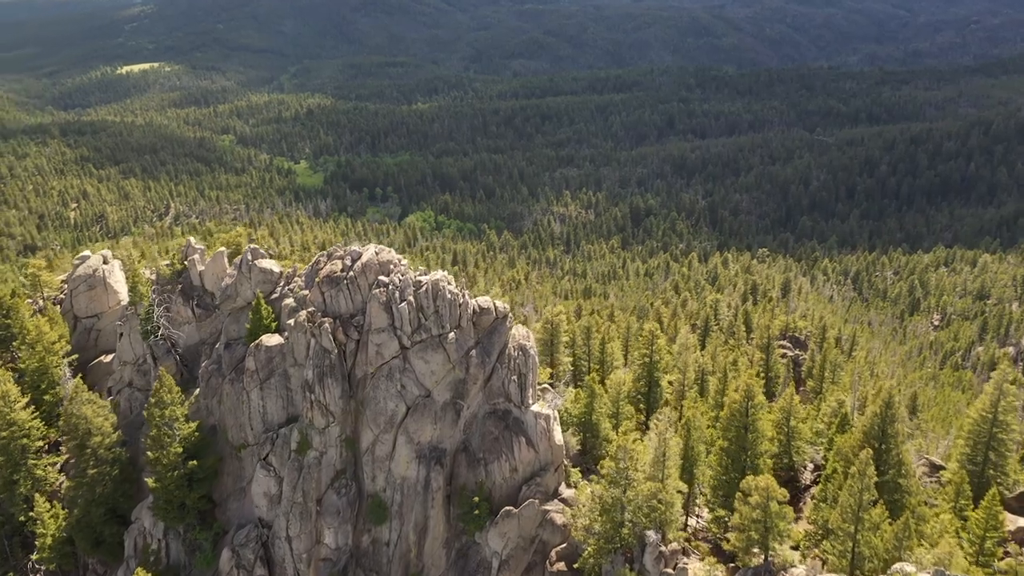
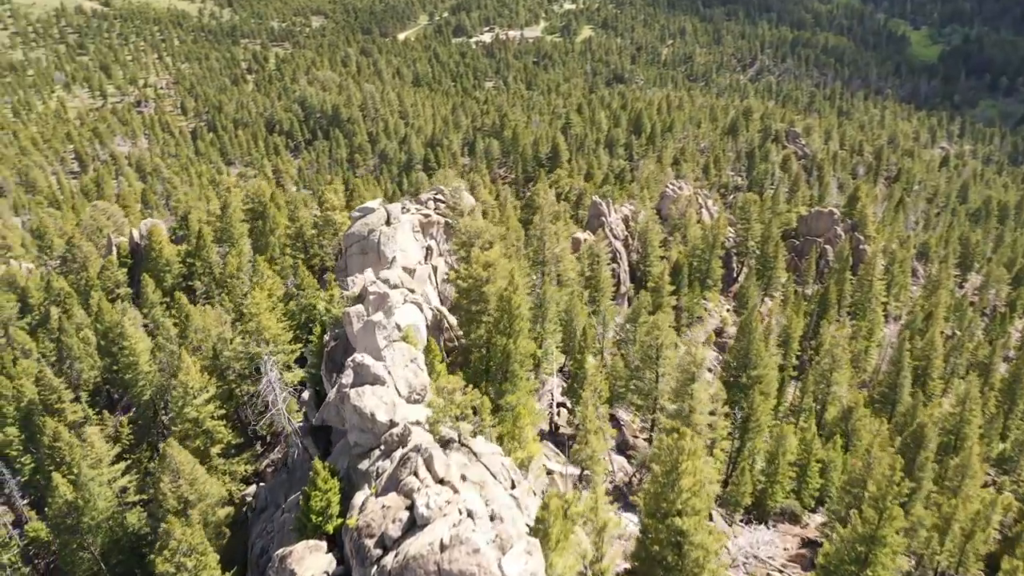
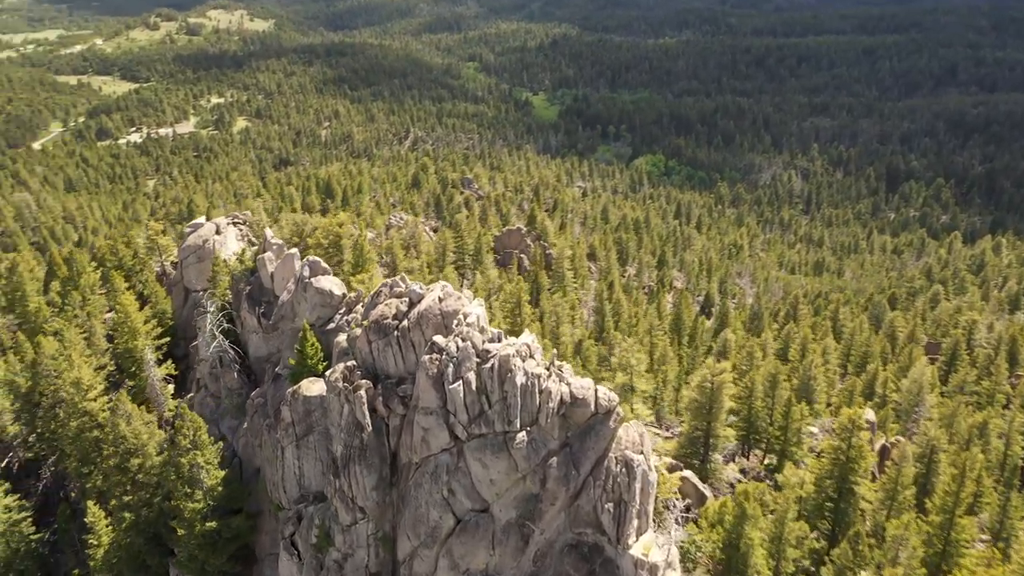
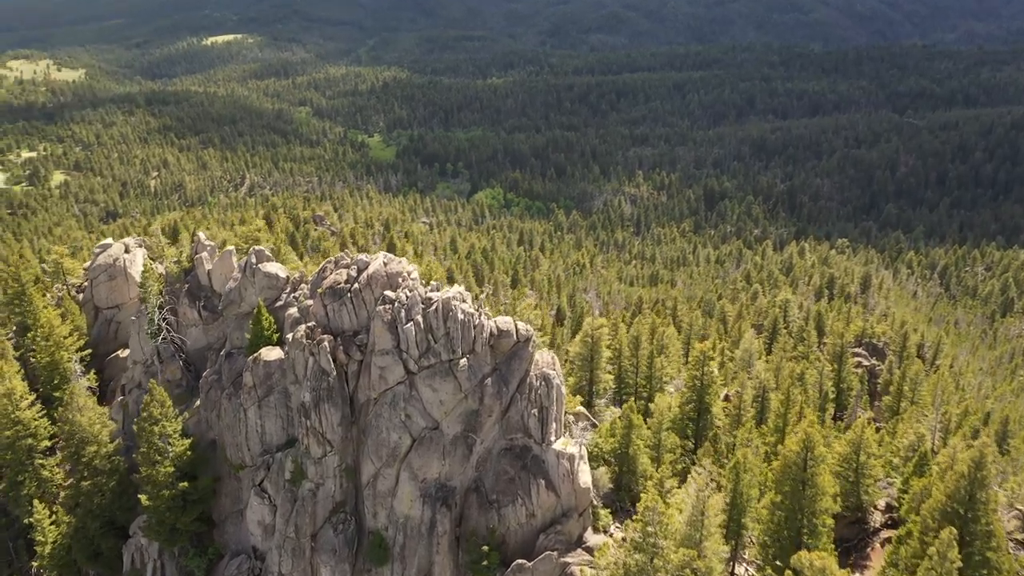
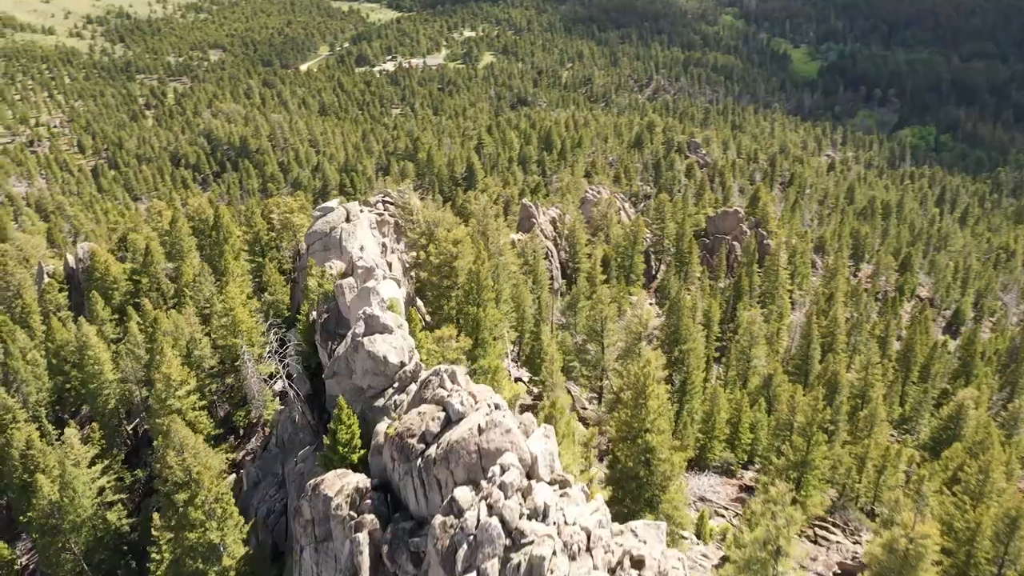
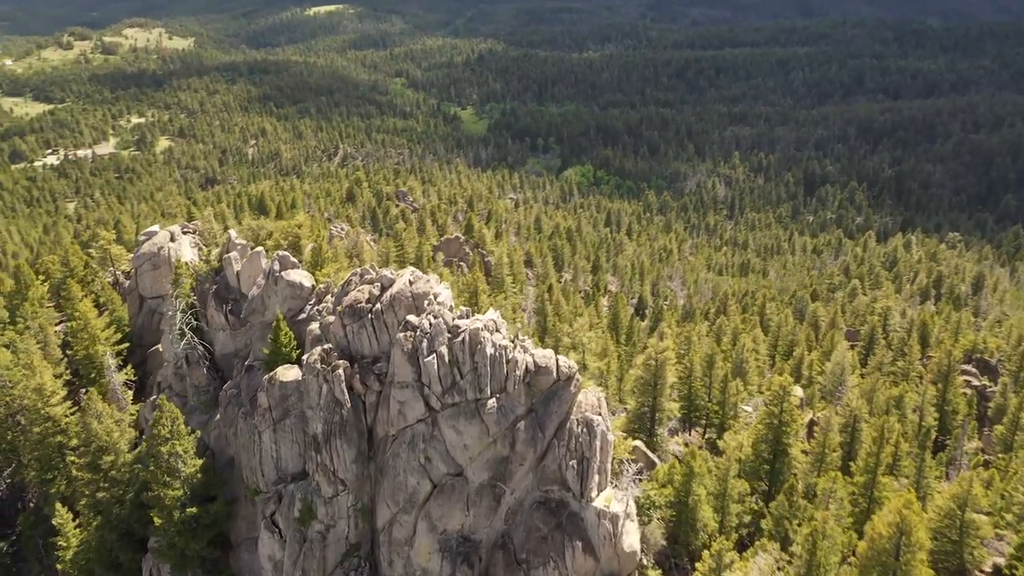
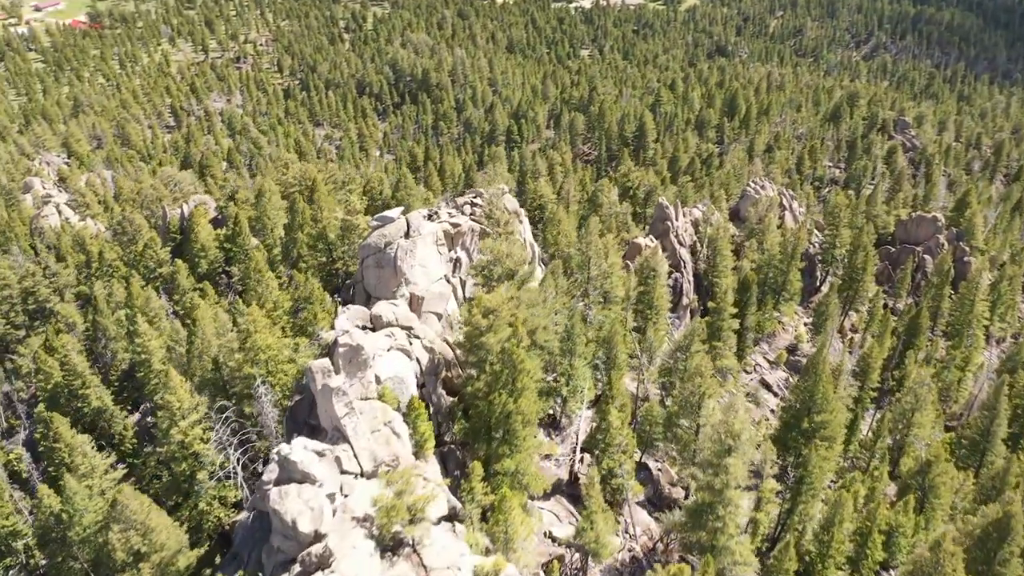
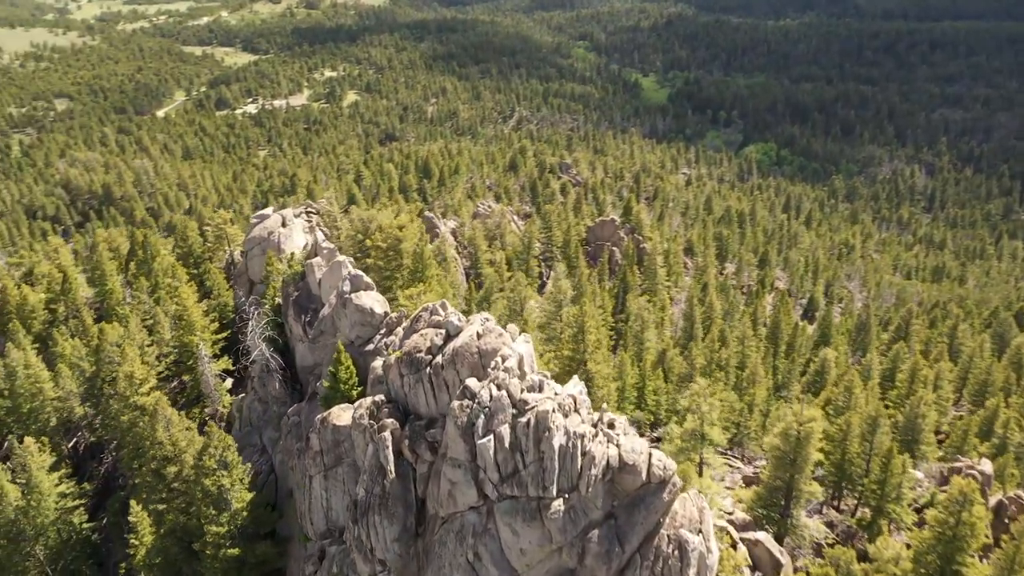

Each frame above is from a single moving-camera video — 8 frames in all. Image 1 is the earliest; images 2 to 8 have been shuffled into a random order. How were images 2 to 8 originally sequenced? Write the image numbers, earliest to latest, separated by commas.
4, 6, 3, 8, 5, 2, 7
